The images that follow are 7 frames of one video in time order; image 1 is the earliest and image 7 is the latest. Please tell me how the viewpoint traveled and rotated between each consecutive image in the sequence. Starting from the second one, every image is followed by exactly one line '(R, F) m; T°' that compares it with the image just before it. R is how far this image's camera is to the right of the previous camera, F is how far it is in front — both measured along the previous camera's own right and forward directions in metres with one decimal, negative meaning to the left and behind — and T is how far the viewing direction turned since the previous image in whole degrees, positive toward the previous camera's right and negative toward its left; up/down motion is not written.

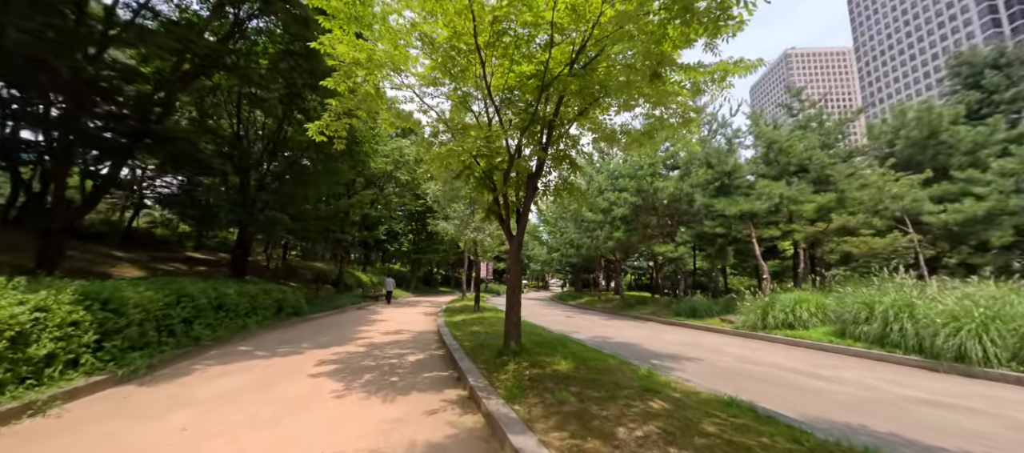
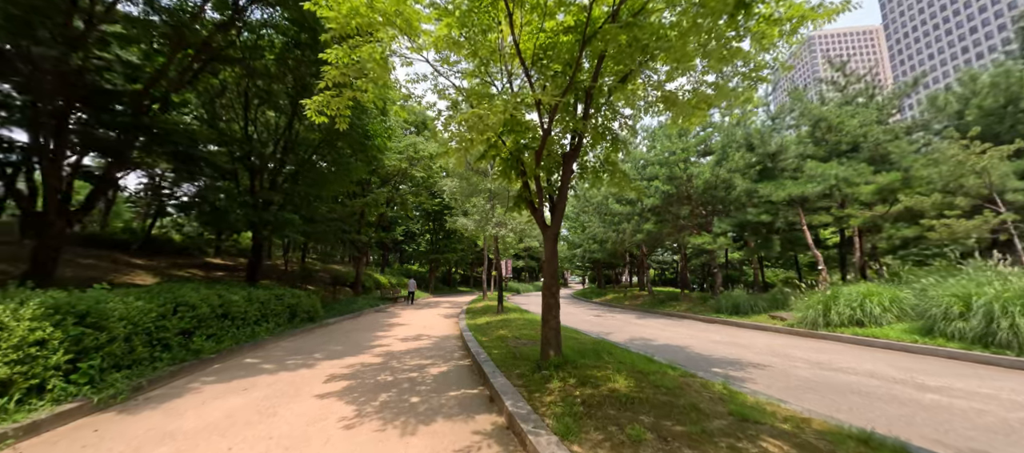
(-0.3, +0.9) m; -3°
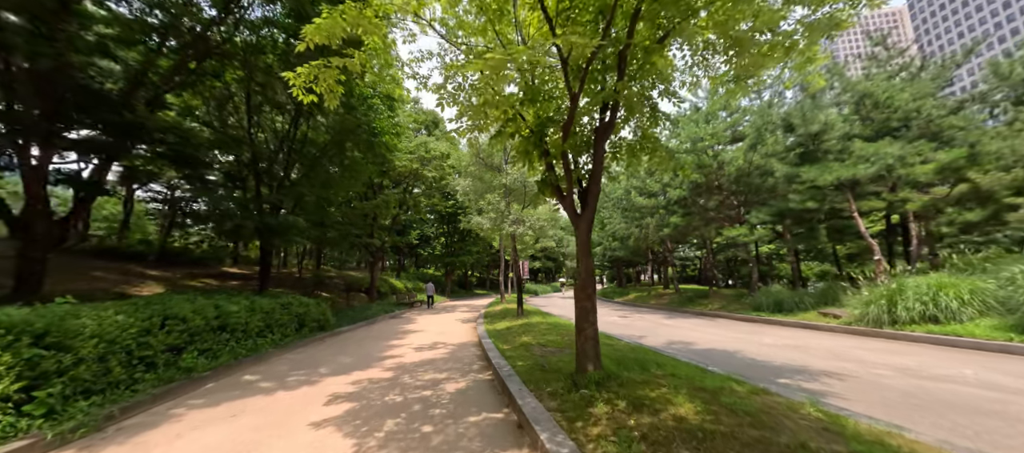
(-0.1, +0.8) m; -2°
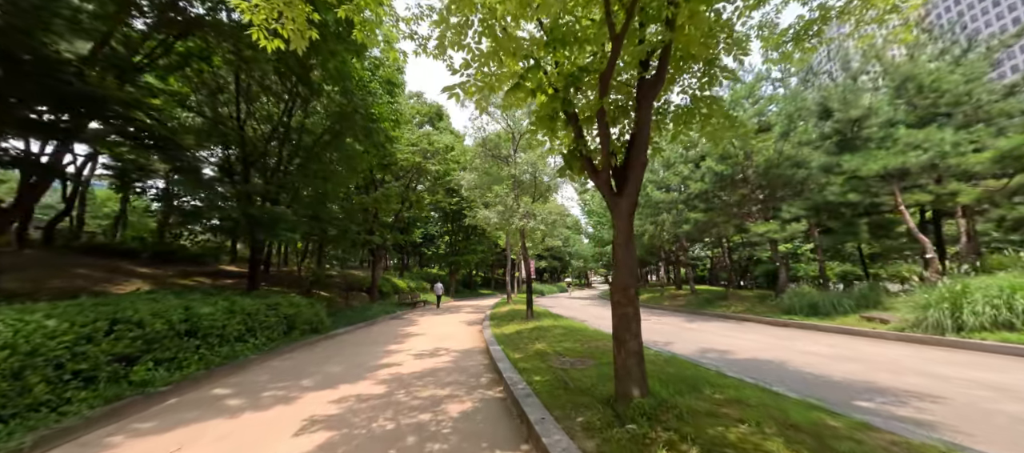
(-0.2, +0.9) m; -1°
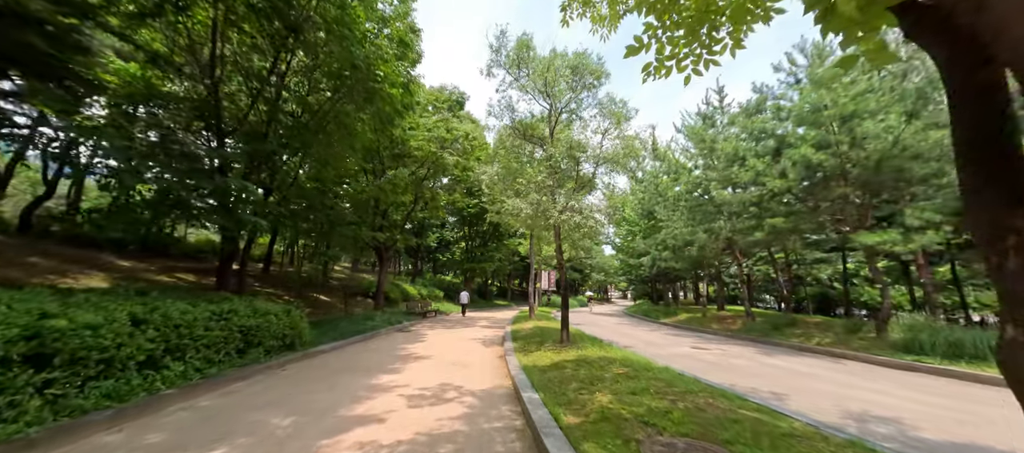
(-0.4, +2.4) m; -3°
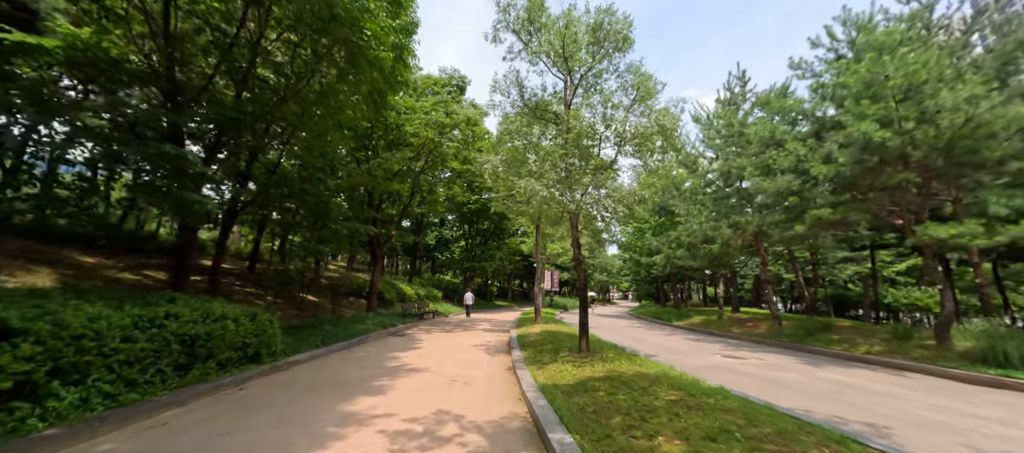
(-0.2, +1.3) m; 0°
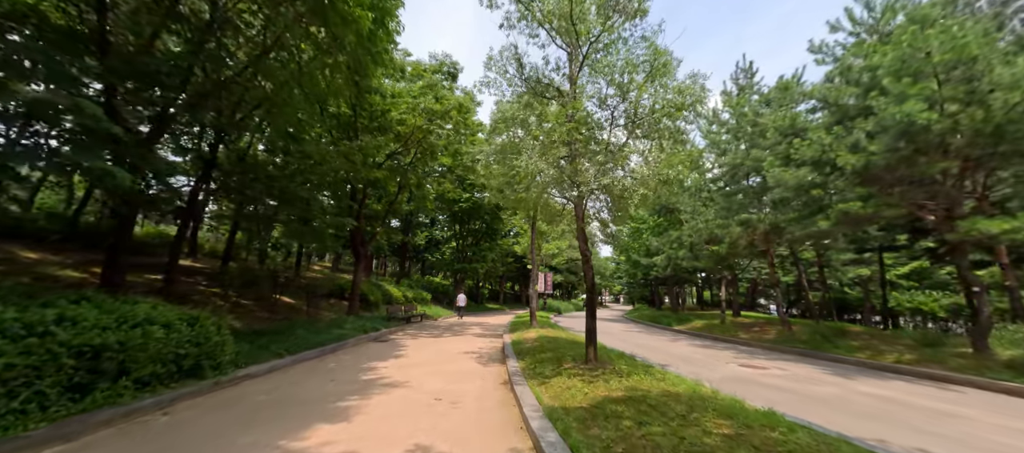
(-0.1, +1.1) m; +1°
